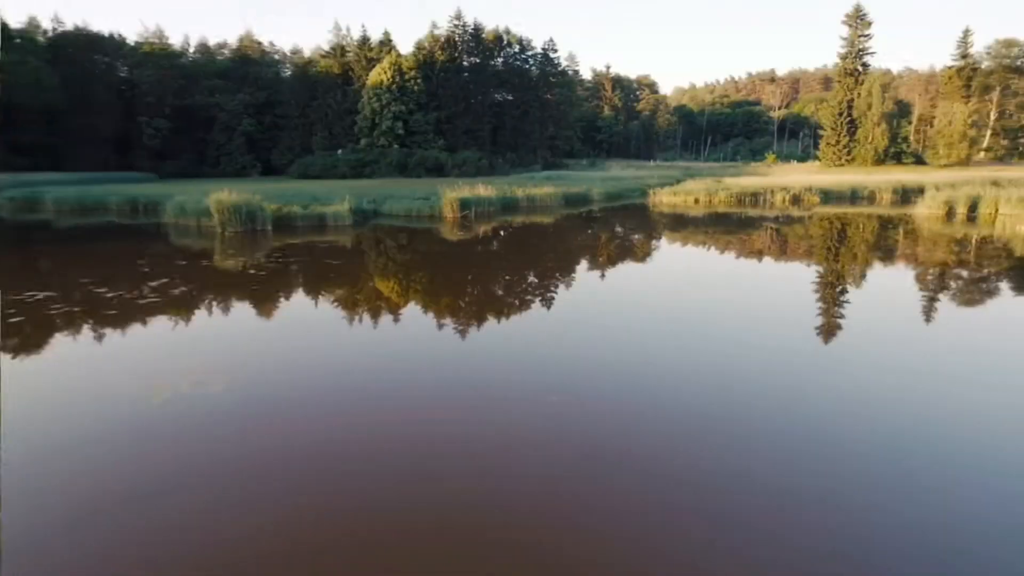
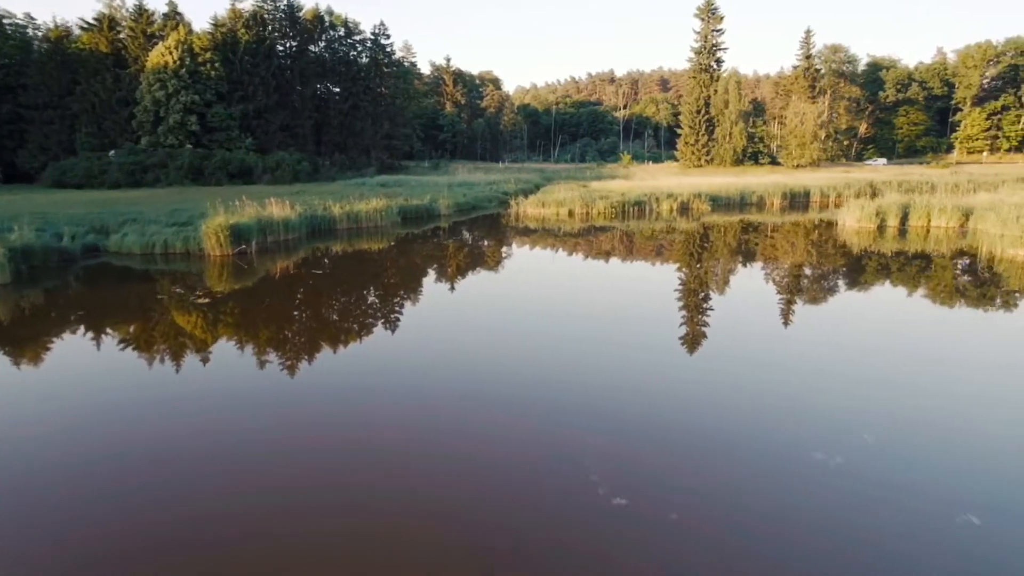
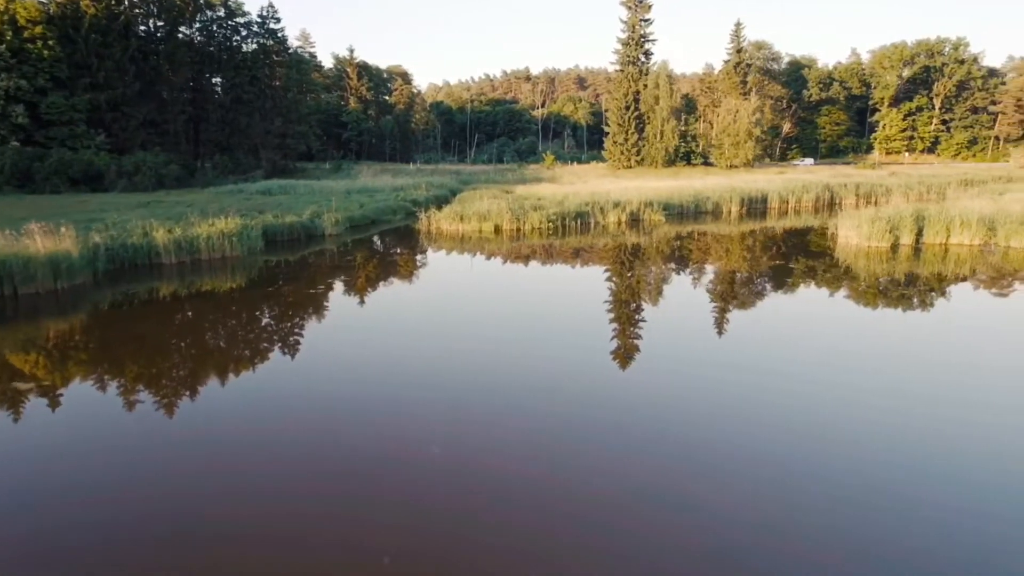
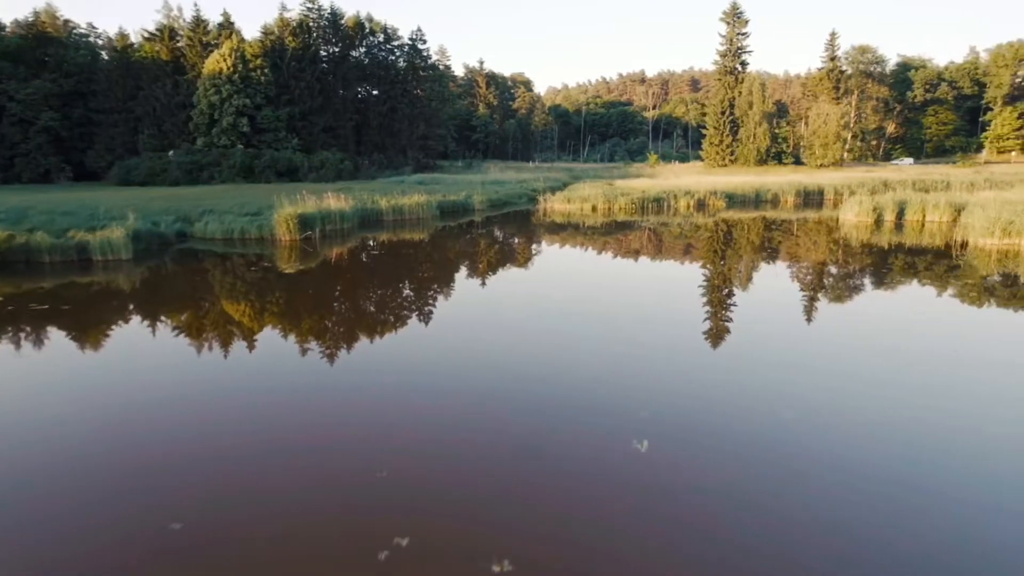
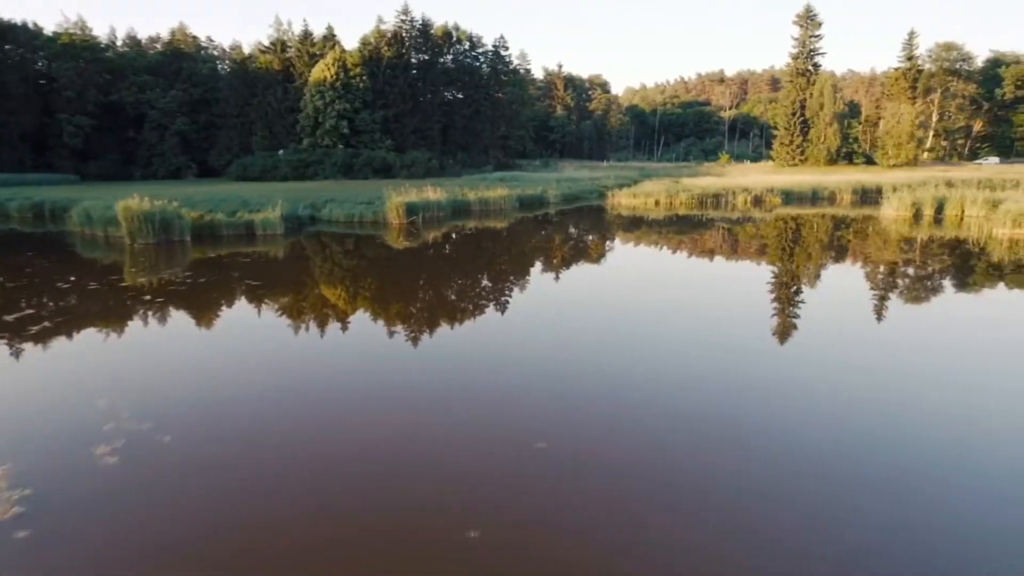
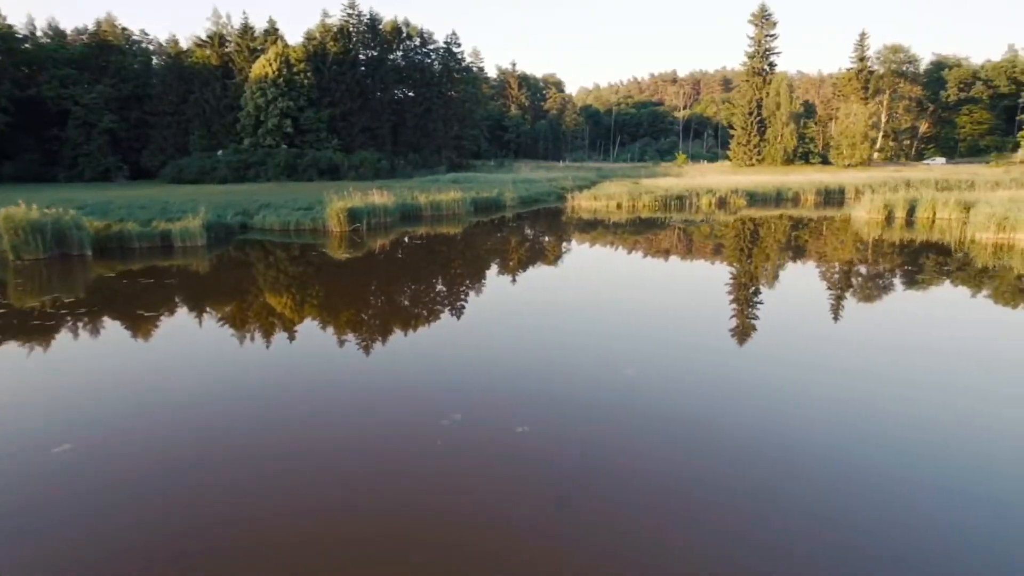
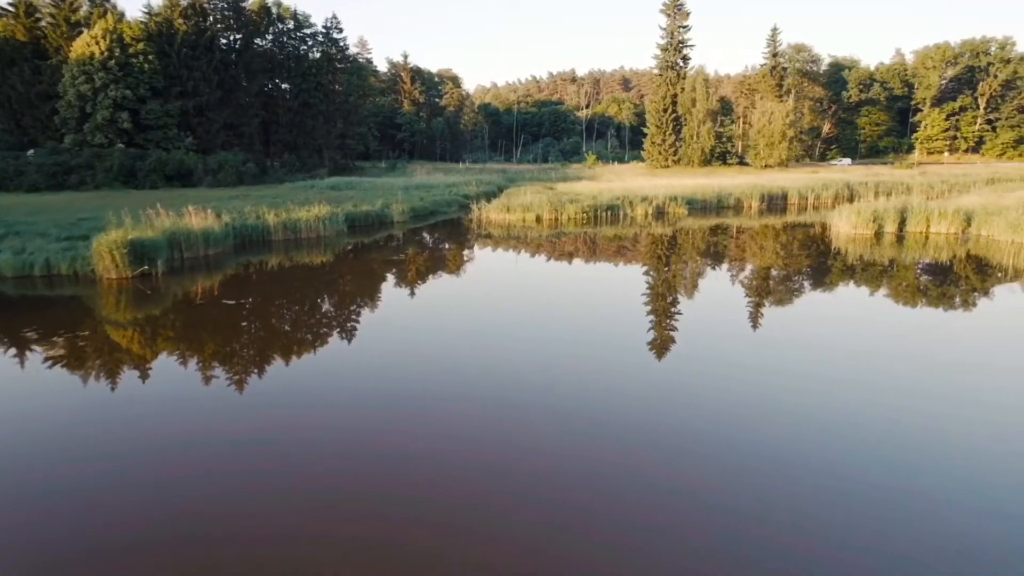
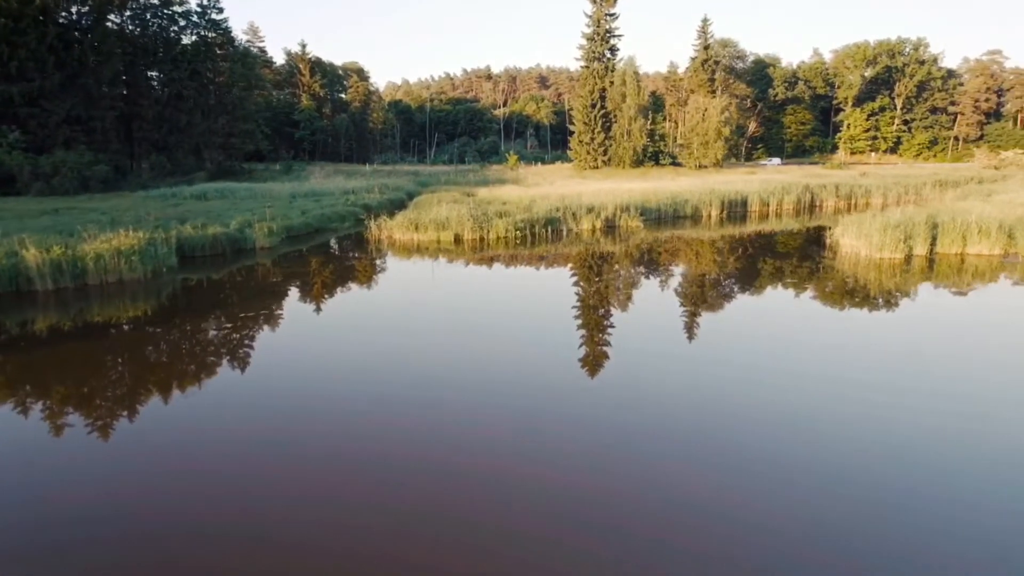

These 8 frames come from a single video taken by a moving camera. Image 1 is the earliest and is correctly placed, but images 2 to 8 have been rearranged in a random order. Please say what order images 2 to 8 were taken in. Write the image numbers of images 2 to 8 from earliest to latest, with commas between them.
5, 6, 4, 2, 7, 3, 8
